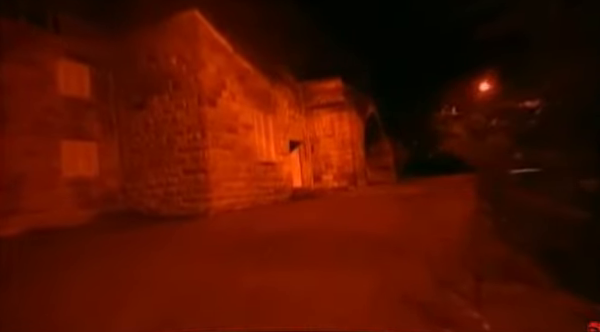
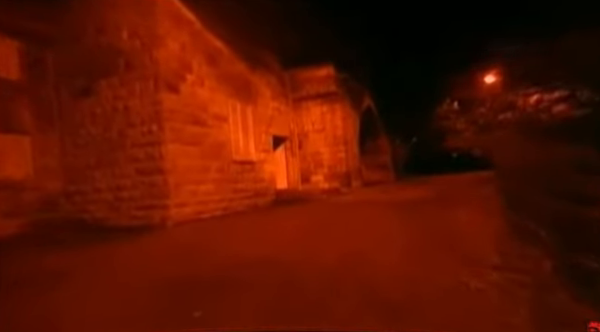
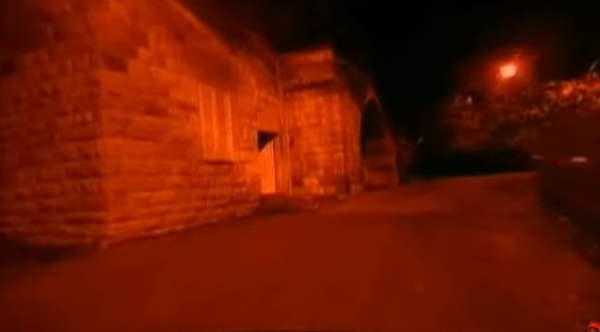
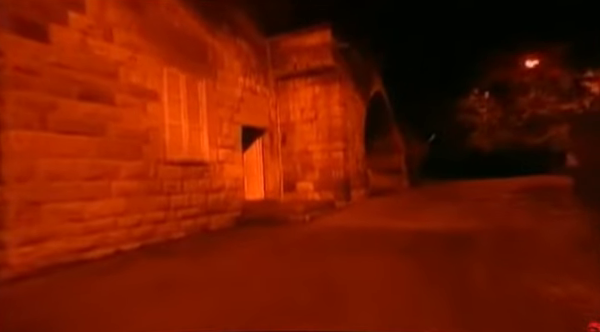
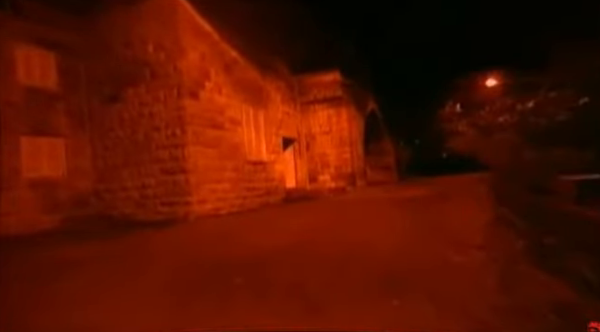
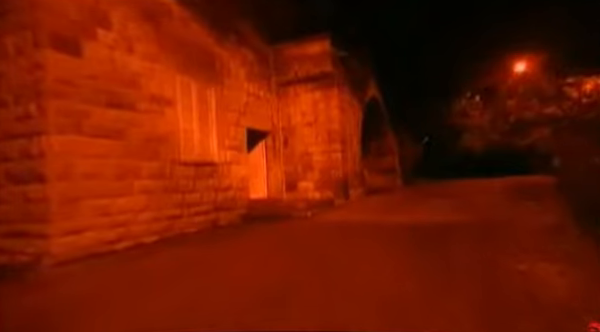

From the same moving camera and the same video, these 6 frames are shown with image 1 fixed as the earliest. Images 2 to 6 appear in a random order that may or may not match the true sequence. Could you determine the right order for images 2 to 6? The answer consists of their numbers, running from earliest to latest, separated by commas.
5, 2, 3, 6, 4
